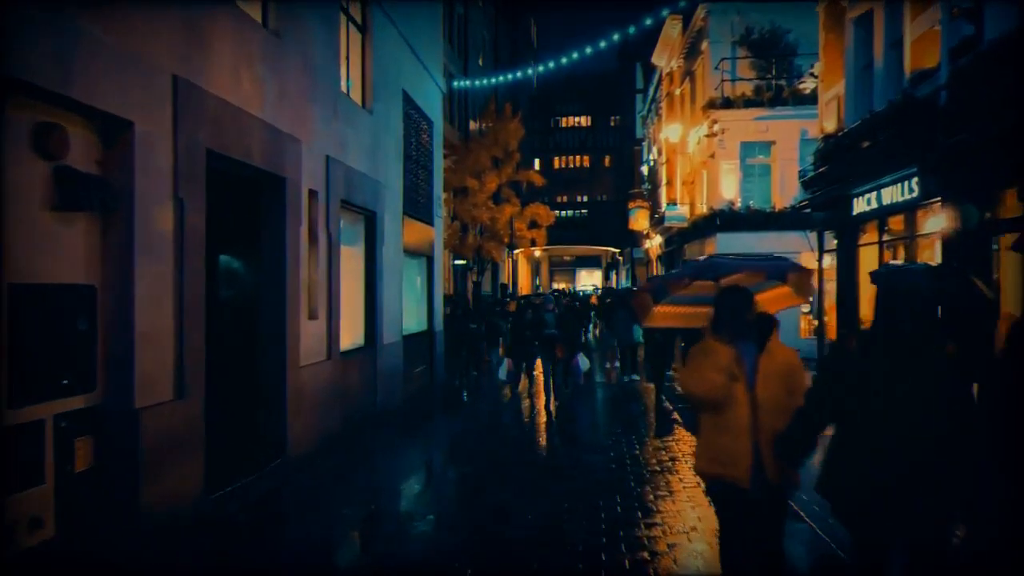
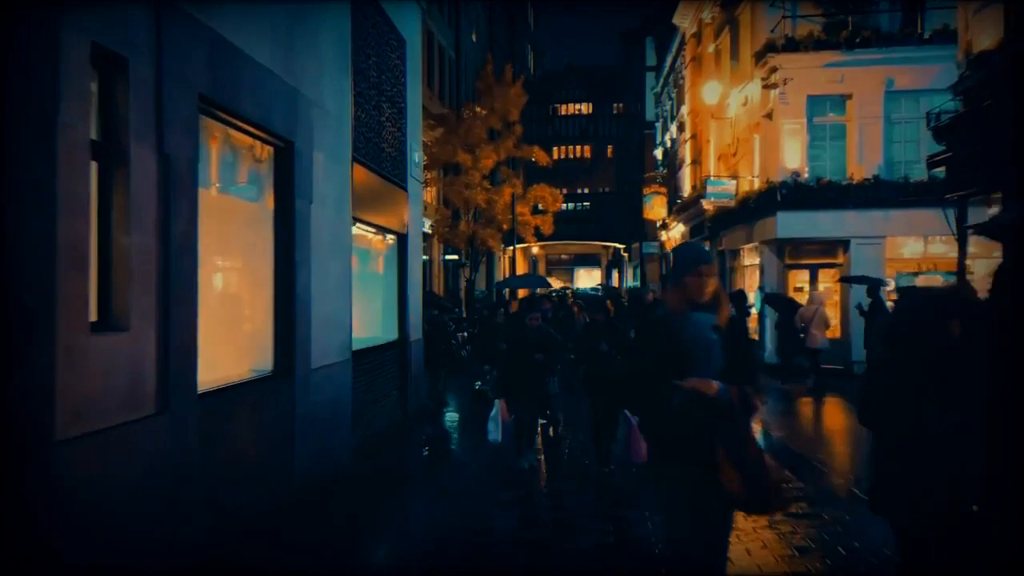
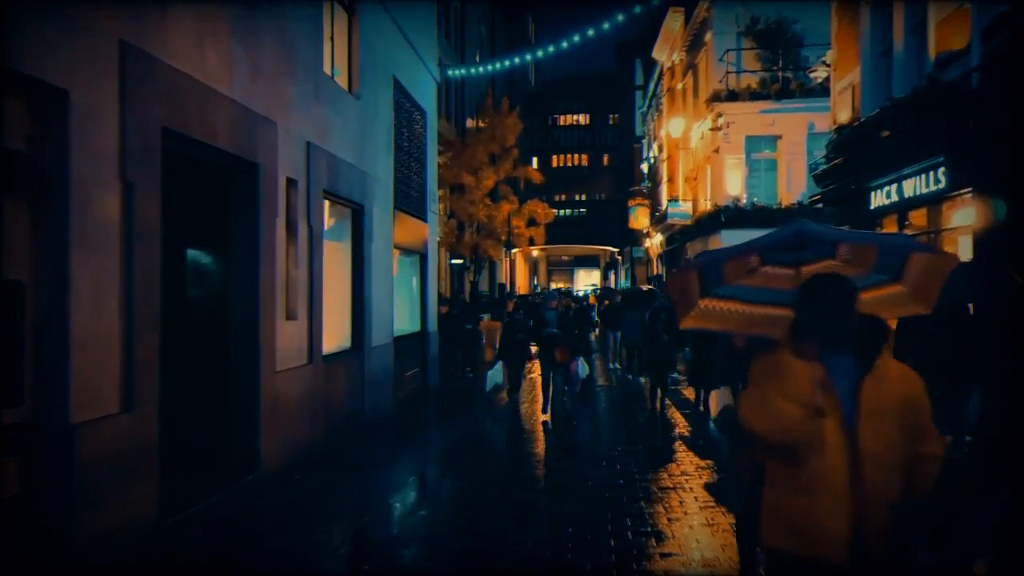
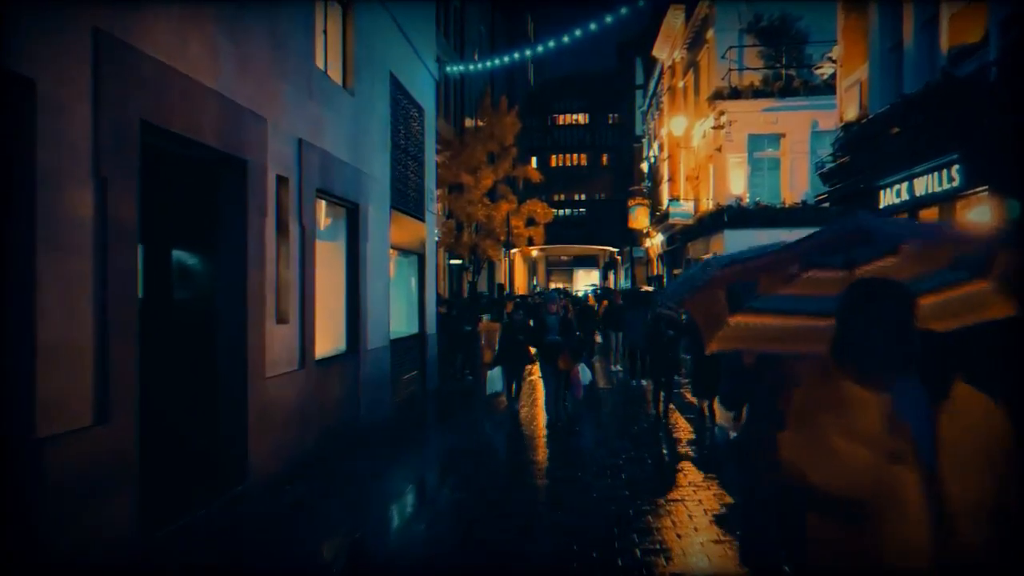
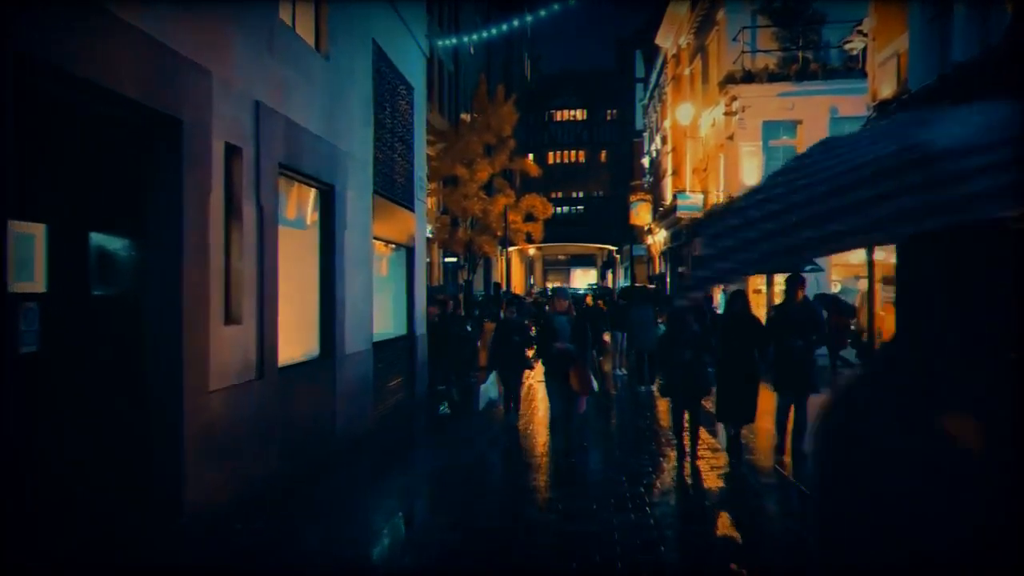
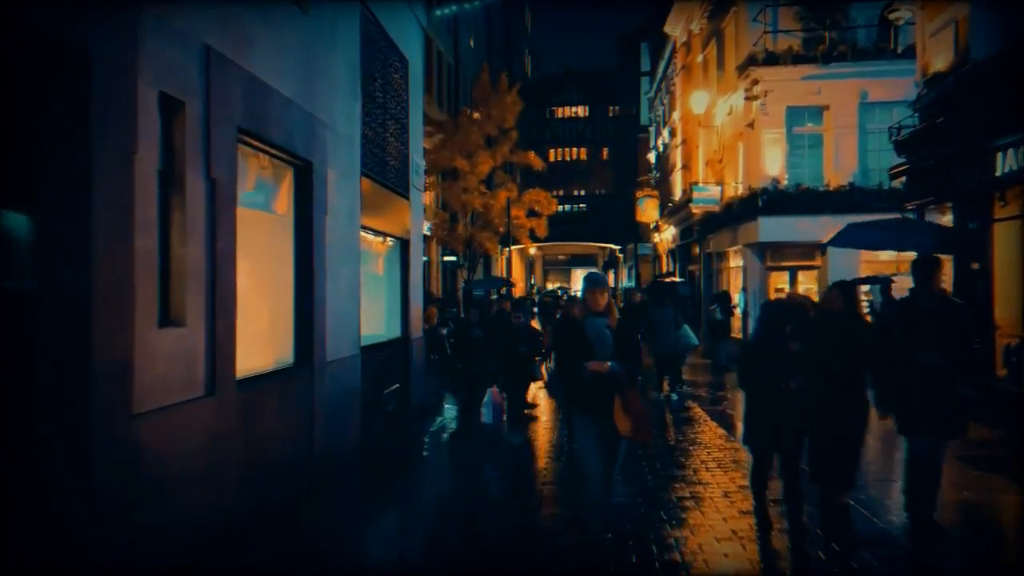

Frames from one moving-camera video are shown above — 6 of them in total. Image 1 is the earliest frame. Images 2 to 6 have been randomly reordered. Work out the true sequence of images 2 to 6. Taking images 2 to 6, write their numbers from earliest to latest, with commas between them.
3, 4, 5, 6, 2
